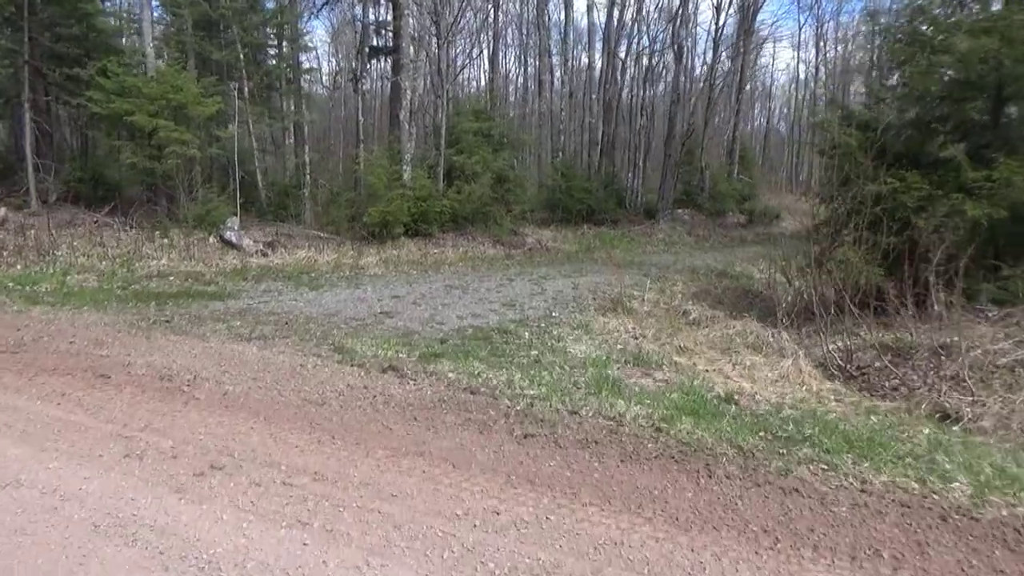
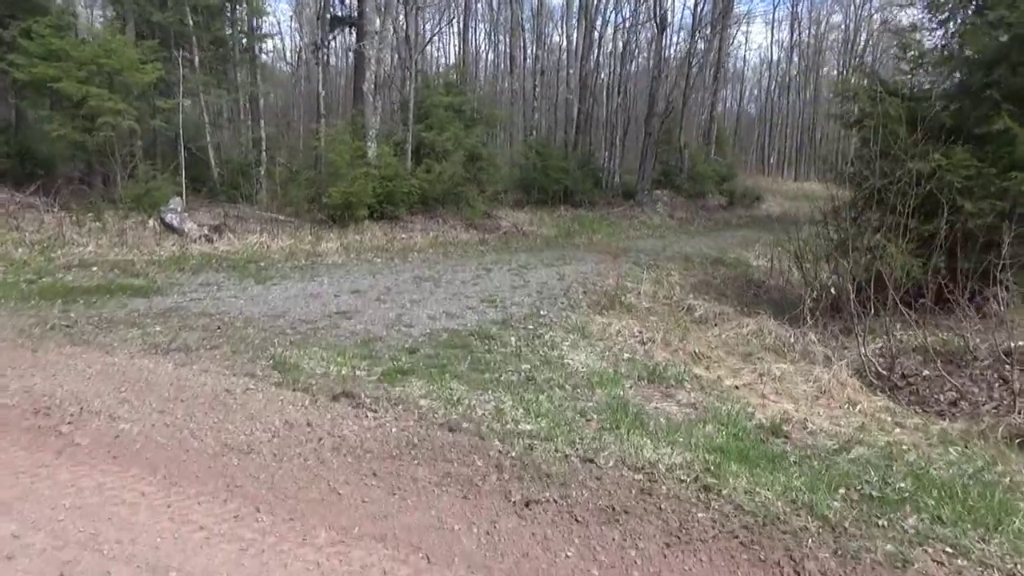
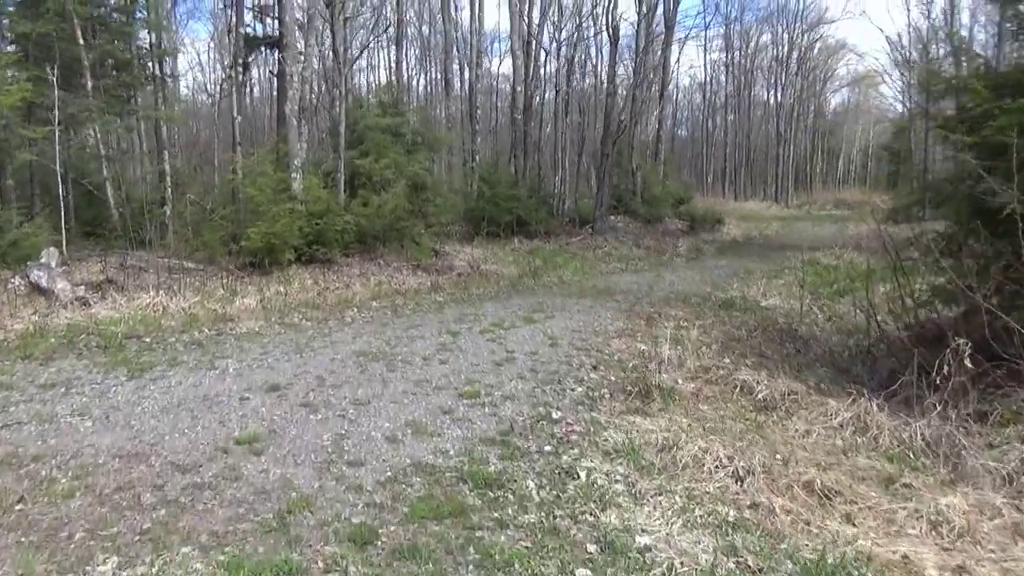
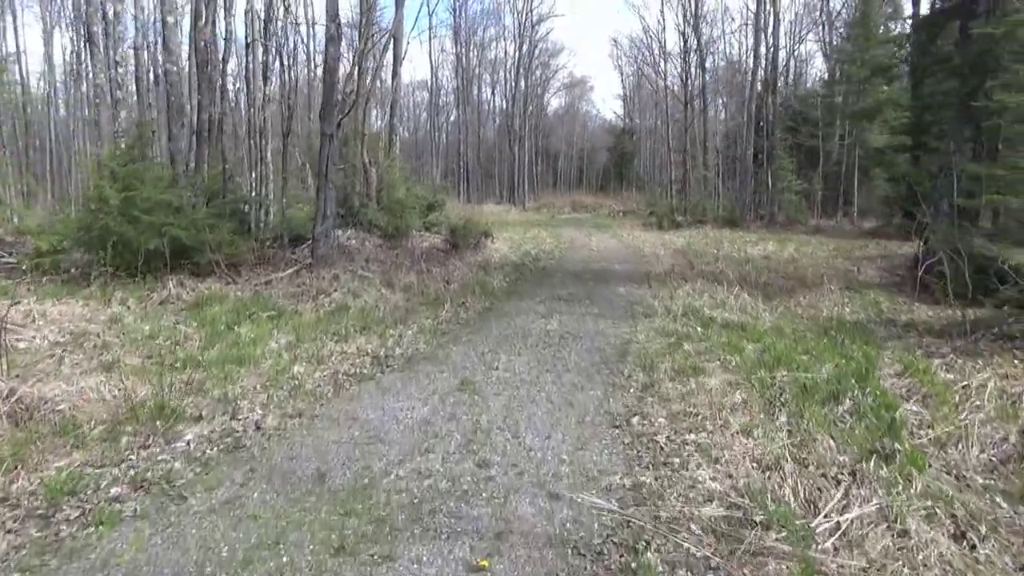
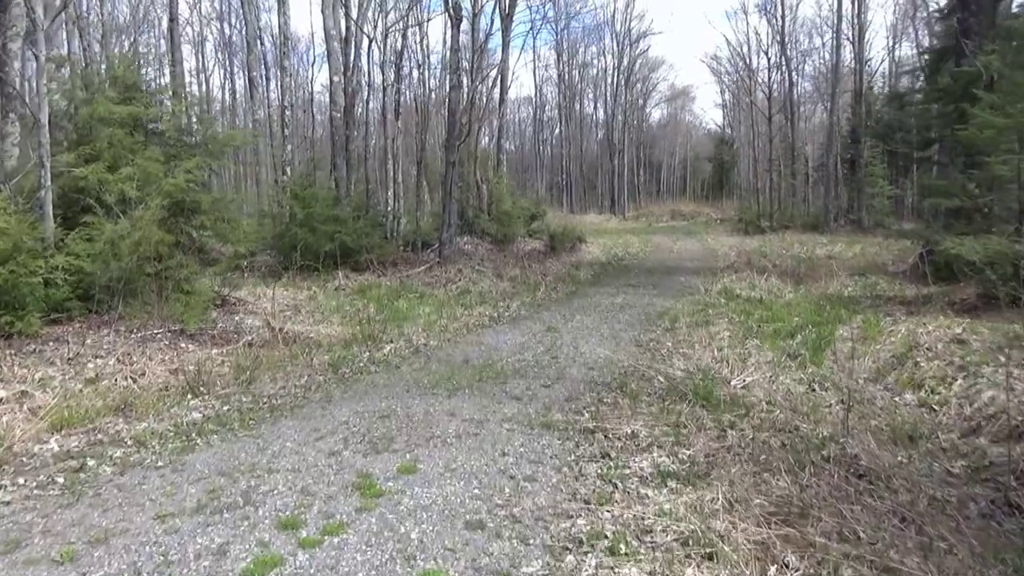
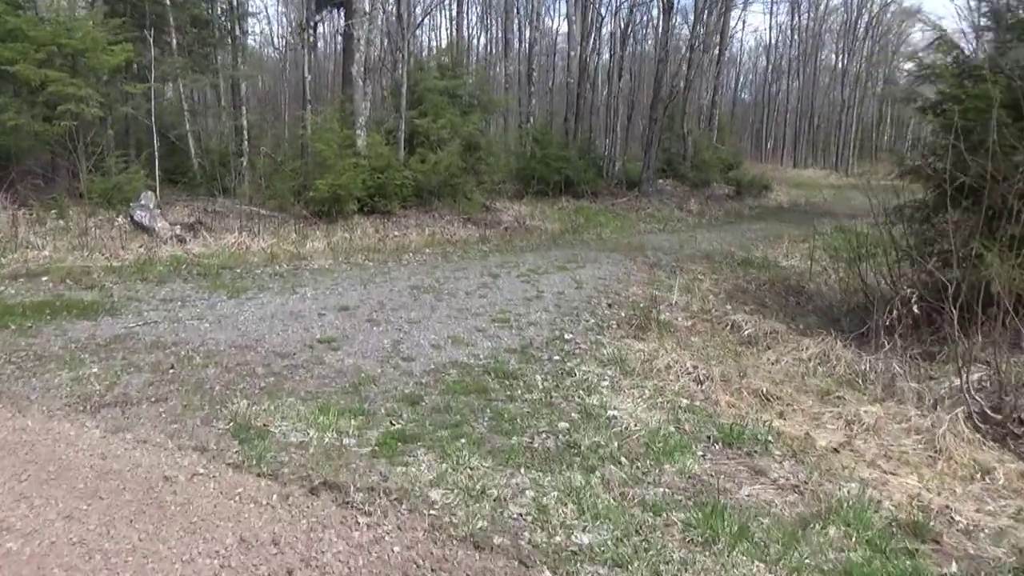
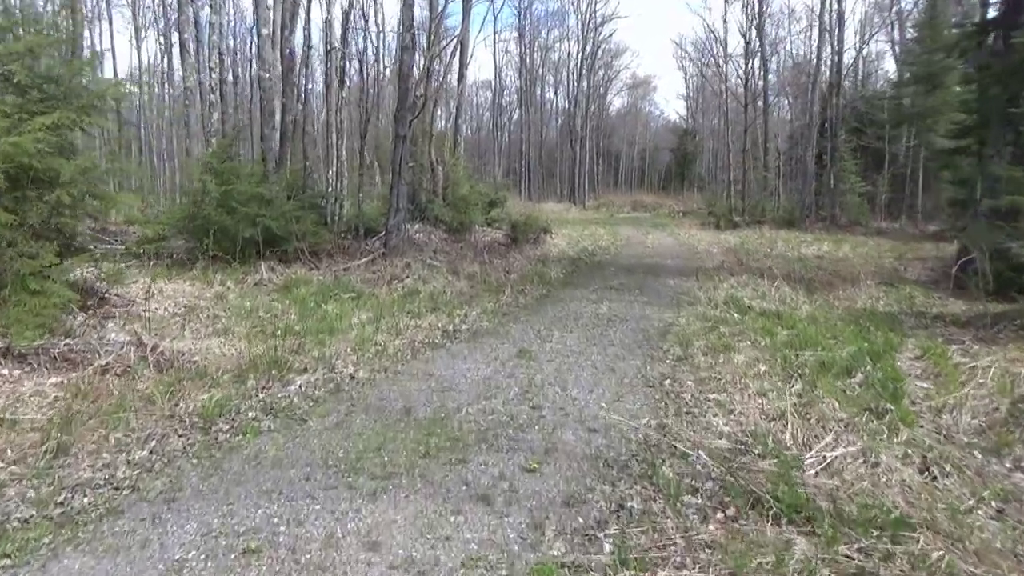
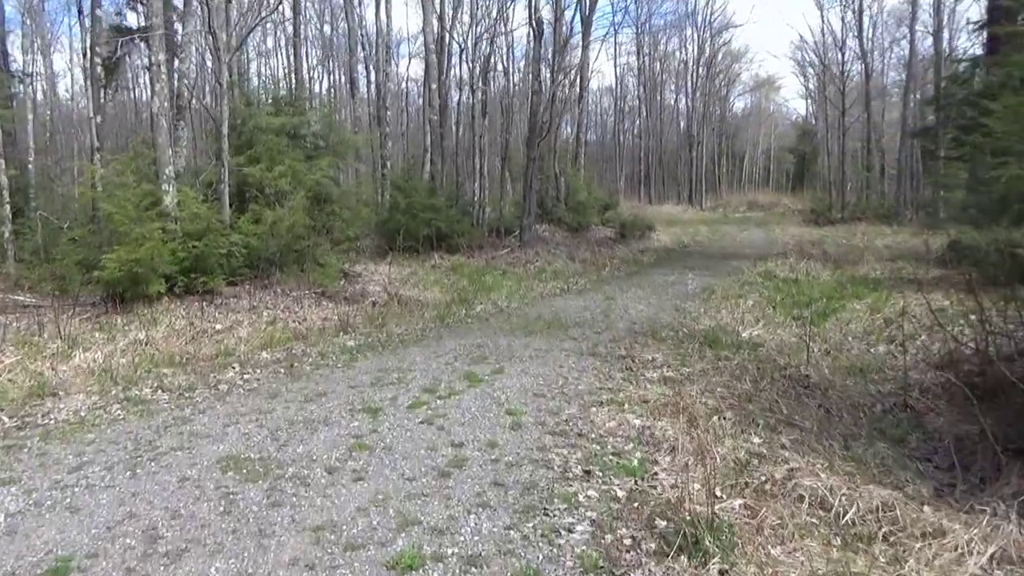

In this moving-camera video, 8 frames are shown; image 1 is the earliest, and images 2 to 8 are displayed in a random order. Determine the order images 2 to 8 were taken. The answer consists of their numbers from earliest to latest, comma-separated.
2, 6, 3, 8, 5, 7, 4
